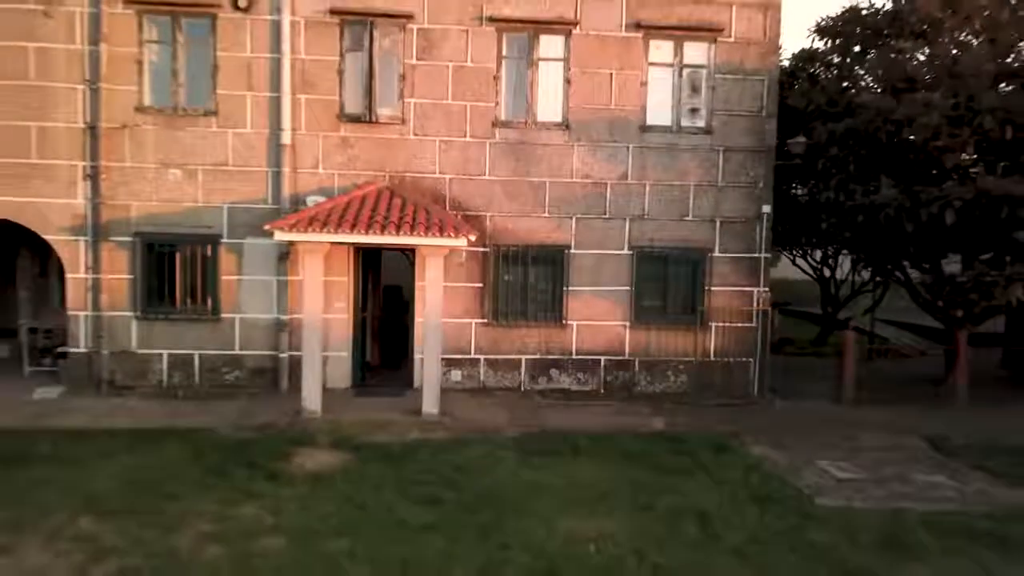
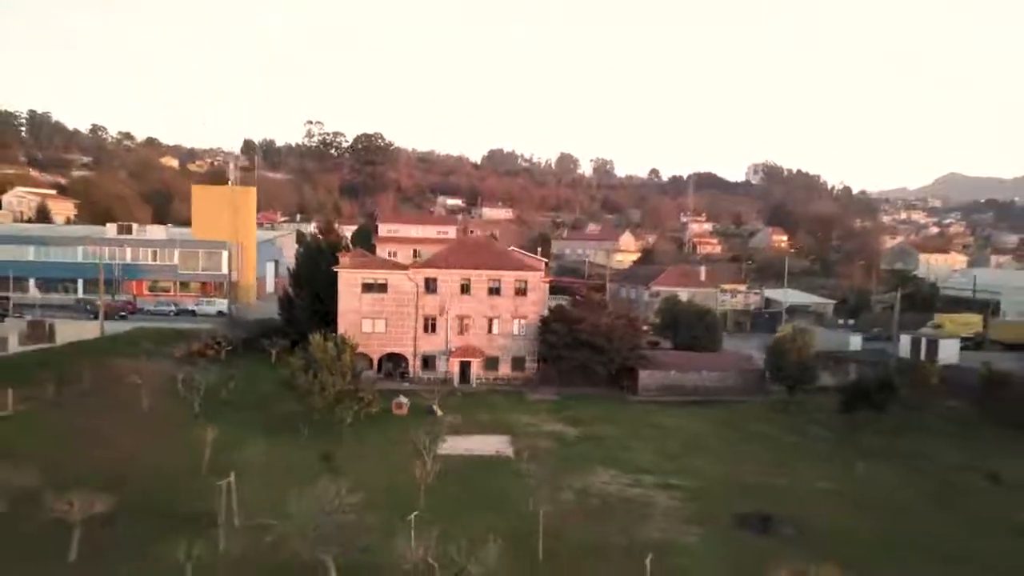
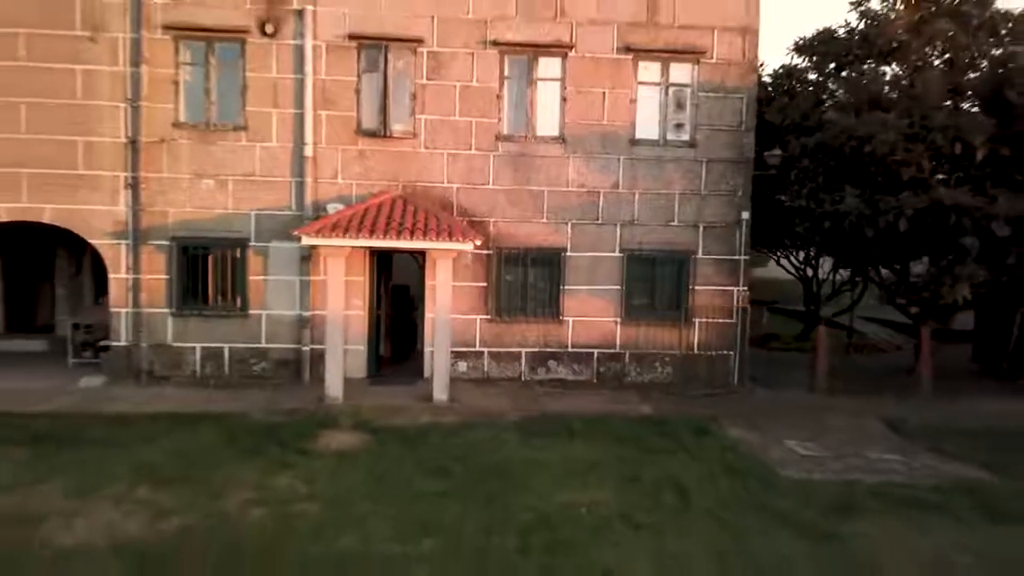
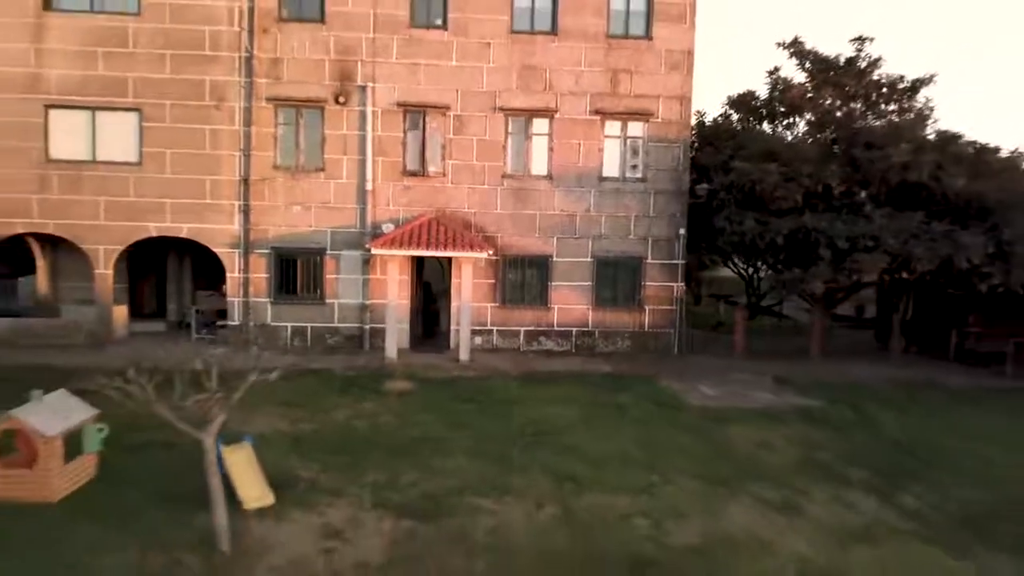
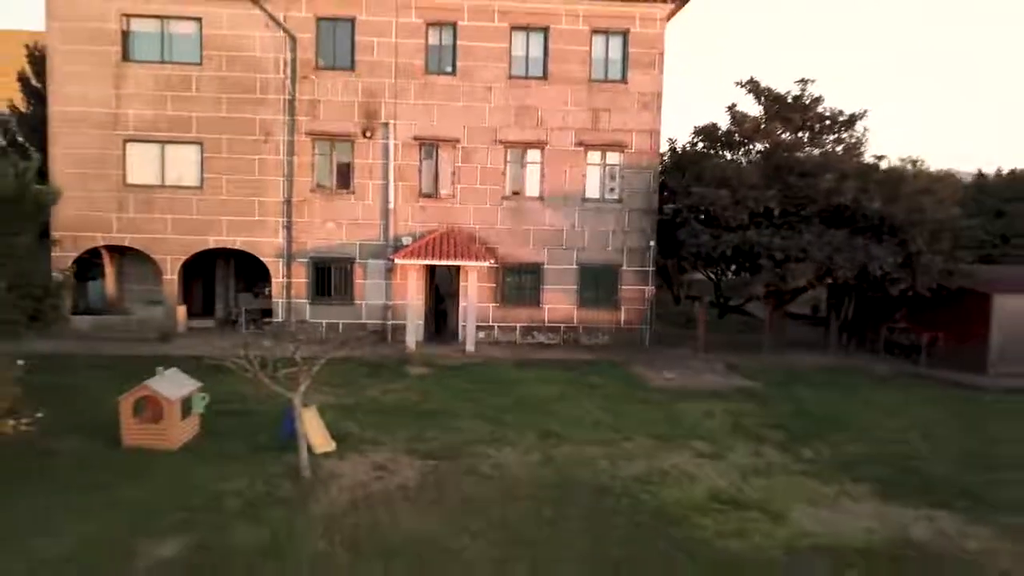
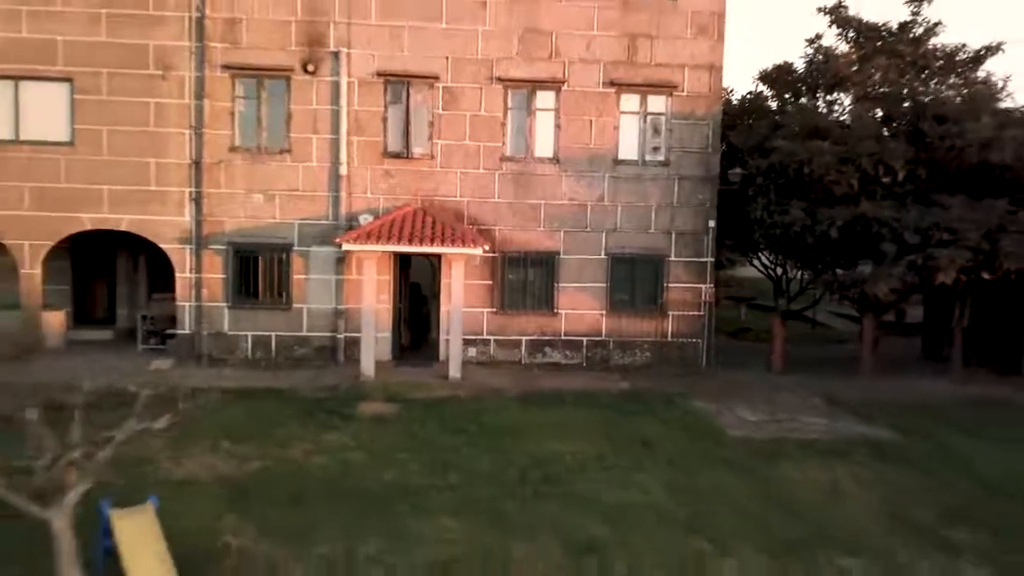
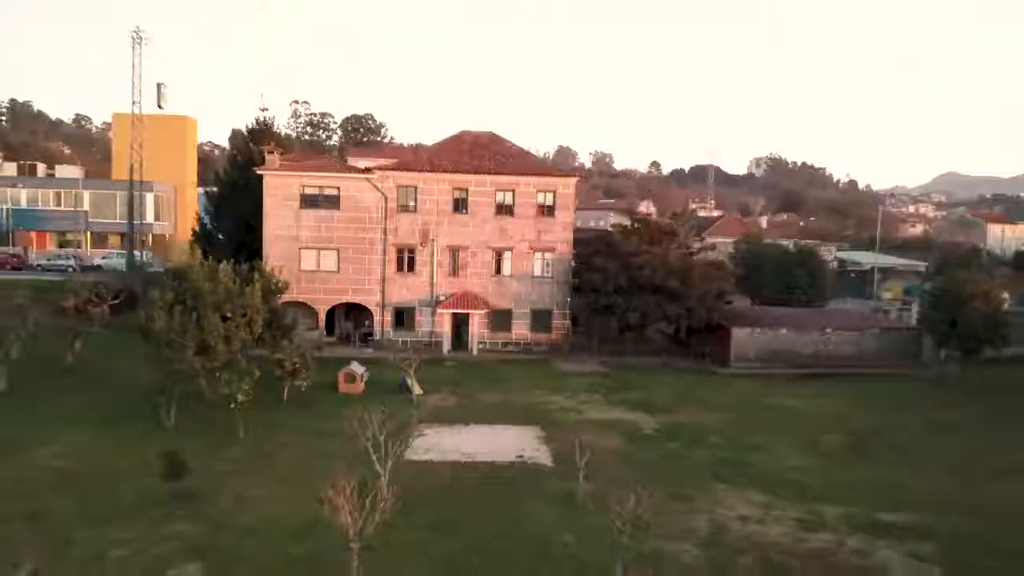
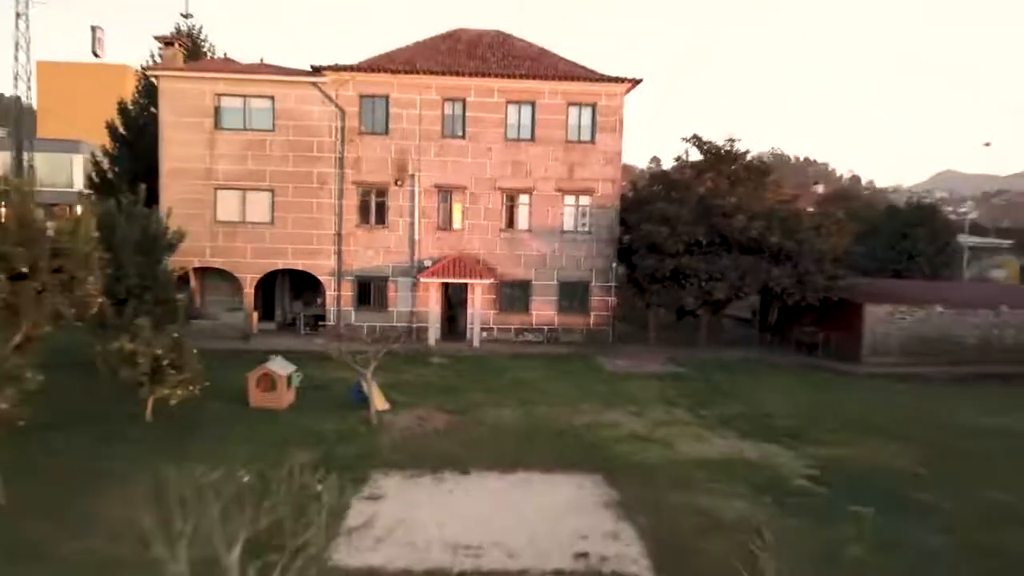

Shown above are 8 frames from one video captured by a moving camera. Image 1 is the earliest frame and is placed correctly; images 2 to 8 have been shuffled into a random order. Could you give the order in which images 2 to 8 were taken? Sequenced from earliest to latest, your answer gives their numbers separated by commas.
3, 6, 4, 5, 8, 7, 2
